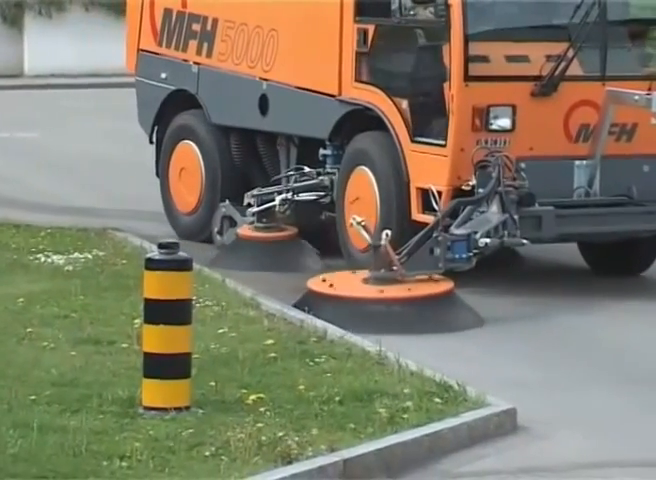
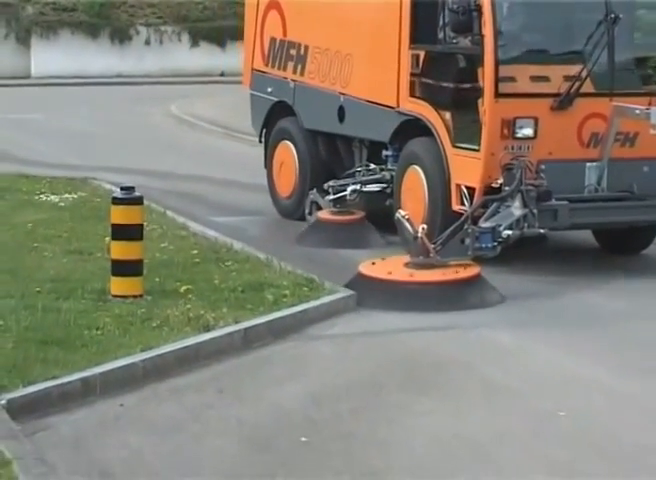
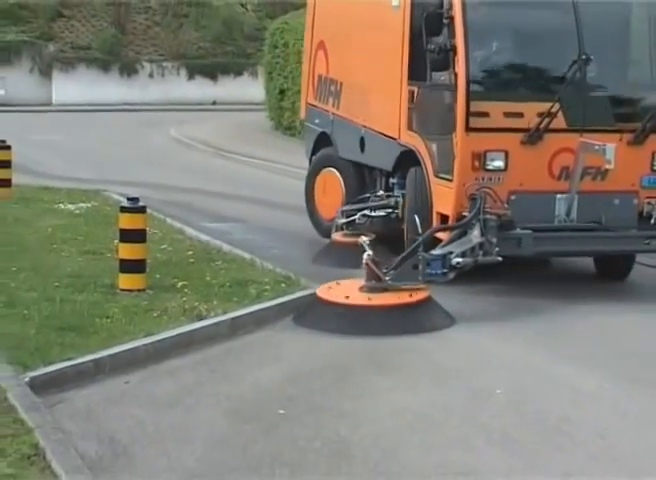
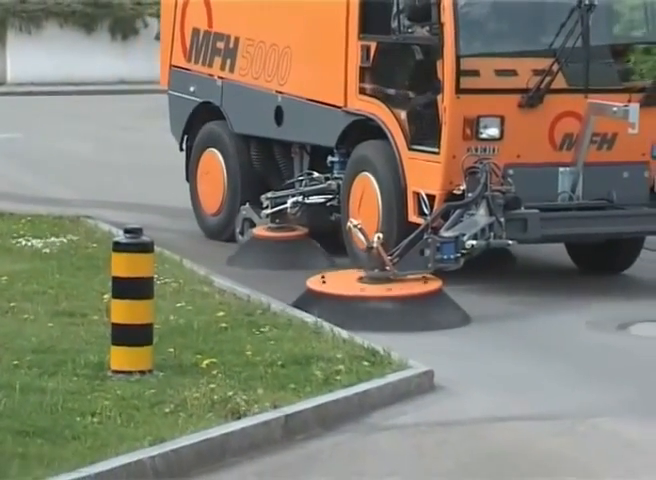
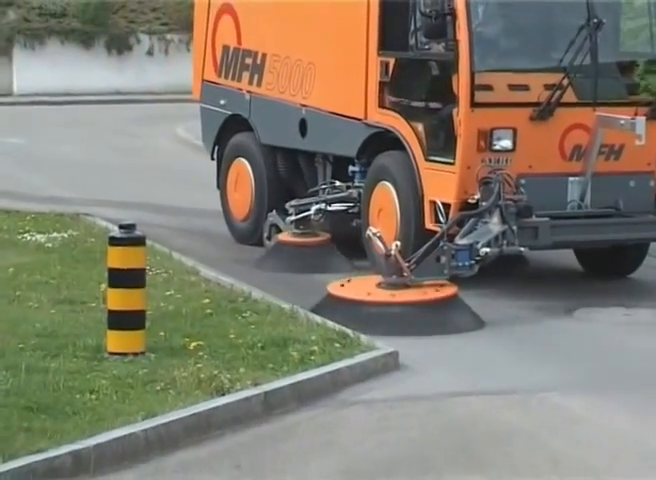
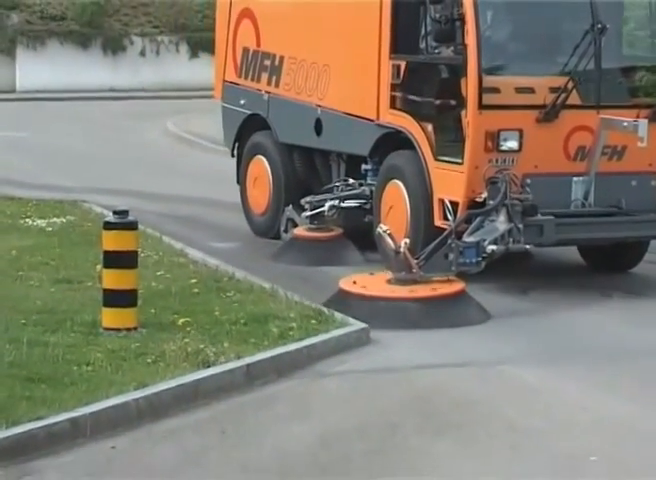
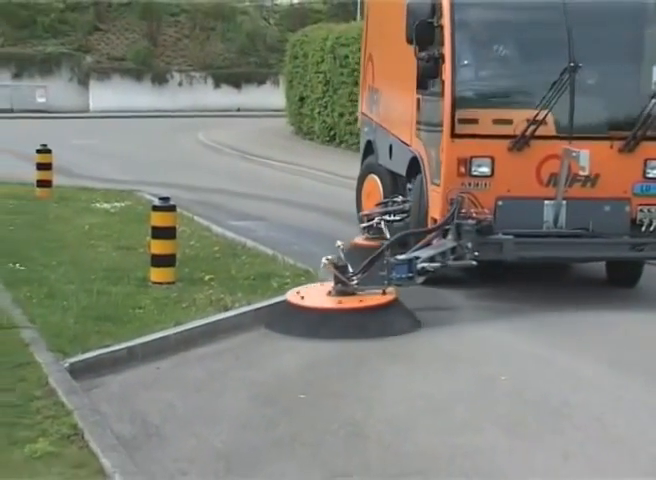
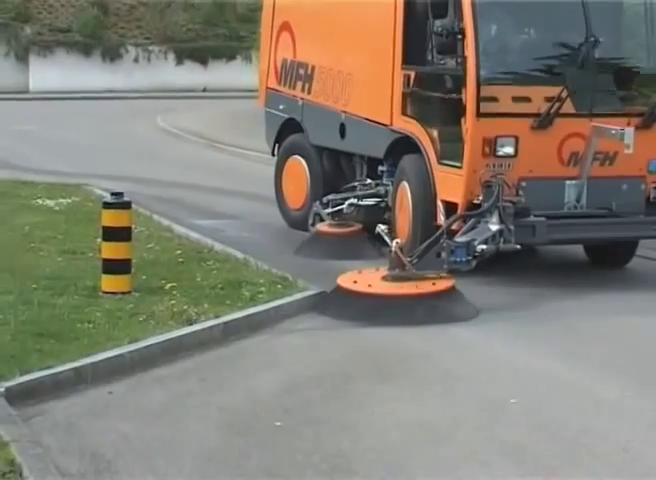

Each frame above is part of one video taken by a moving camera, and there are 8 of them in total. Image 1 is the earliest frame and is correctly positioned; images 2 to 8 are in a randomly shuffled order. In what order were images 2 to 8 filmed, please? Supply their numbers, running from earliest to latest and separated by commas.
4, 5, 6, 2, 8, 3, 7
